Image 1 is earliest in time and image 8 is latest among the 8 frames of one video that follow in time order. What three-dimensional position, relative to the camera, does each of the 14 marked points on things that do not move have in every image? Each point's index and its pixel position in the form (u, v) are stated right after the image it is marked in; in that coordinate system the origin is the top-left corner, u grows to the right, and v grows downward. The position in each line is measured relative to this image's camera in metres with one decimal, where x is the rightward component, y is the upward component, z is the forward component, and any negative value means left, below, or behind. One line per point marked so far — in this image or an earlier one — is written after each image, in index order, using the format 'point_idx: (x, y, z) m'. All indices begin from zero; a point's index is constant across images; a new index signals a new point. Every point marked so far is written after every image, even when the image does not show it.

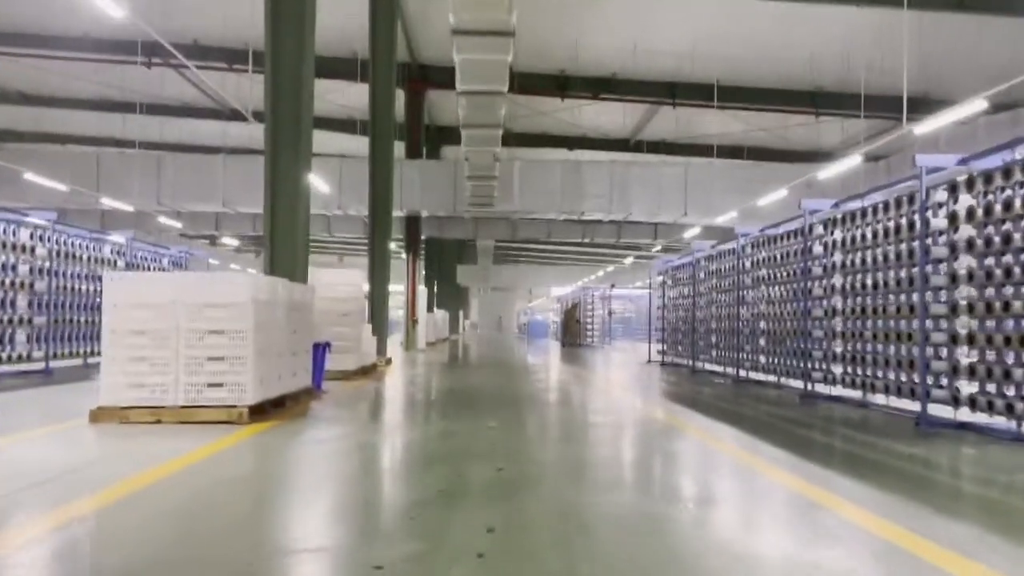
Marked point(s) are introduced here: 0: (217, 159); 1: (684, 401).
0: (-7.0, +3.0, +17.9) m
1: (+2.8, -1.8, +12.2) m
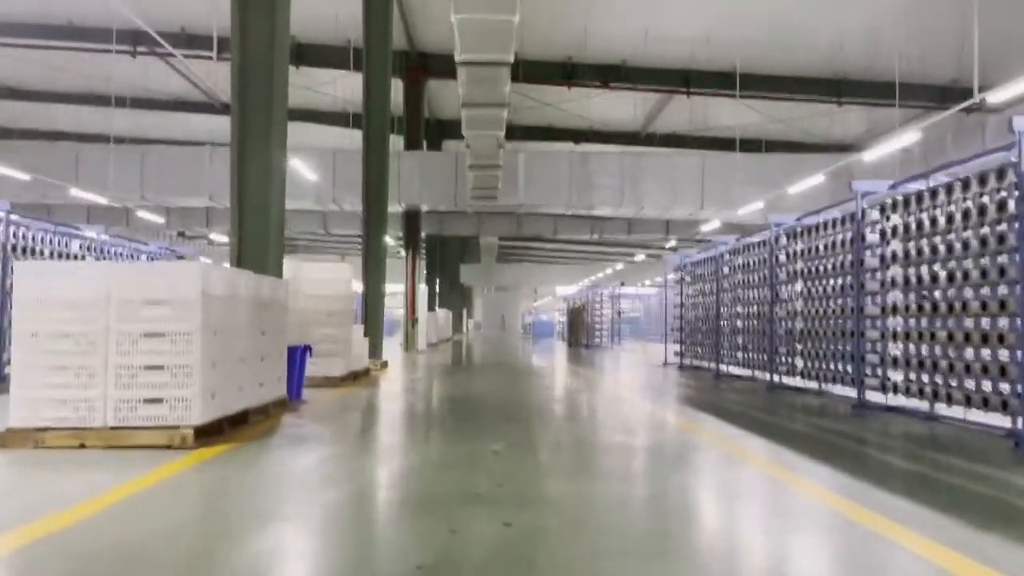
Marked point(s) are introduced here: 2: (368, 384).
0: (-6.8, +3.0, +16.9) m
1: (+2.9, -1.8, +11.1) m
2: (-2.0, -1.3, +10.1) m
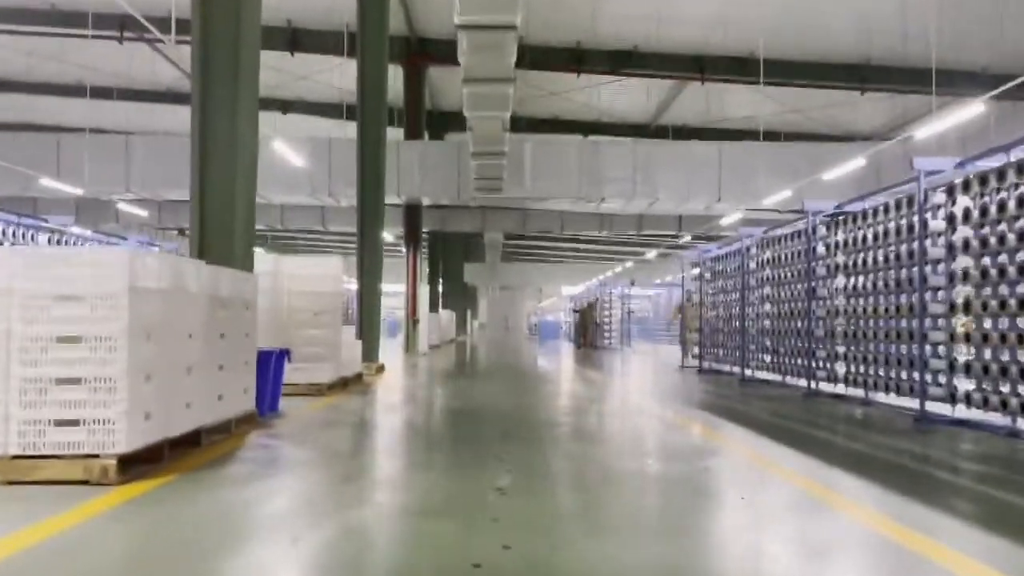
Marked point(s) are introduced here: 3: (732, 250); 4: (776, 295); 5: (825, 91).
0: (-6.7, +3.1, +15.9) m
1: (+3.0, -1.7, +10.1) m
2: (-1.9, -1.3, +9.1) m
3: (+3.6, +0.6, +13.2) m
4: (+4.0, -0.1, +11.7) m
5: (+7.7, +4.8, +18.7) m
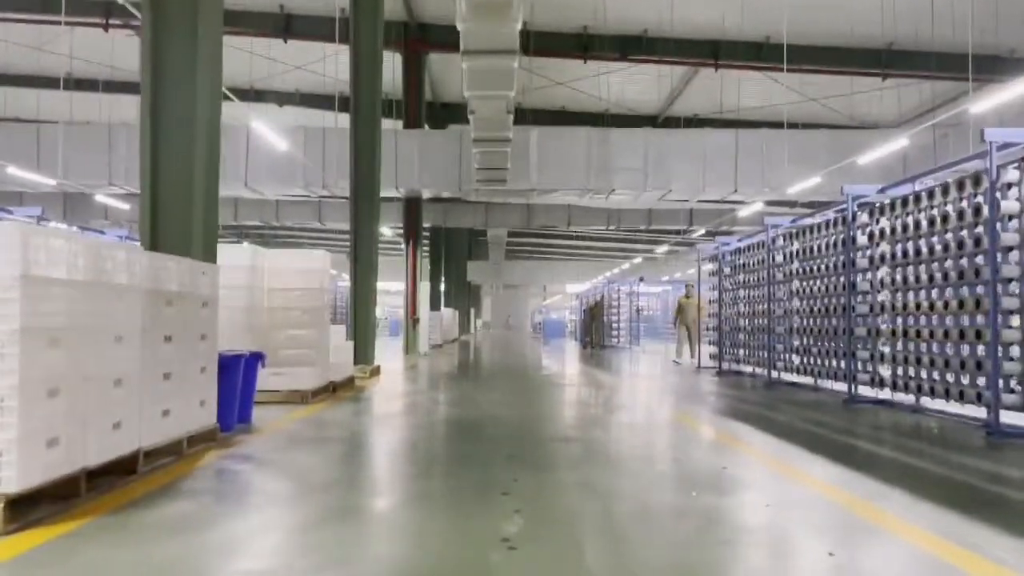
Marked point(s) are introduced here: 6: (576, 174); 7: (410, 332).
0: (-6.6, +3.1, +15.1) m
1: (+3.1, -1.7, +9.2) m
2: (-1.8, -1.2, +8.3) m
3: (+3.7, +0.7, +12.3) m
4: (+4.0, -0.1, +10.8) m
5: (+7.8, +4.9, +17.8) m
6: (+1.3, +2.3, +15.3) m
7: (-2.6, -1.1, +19.7) m
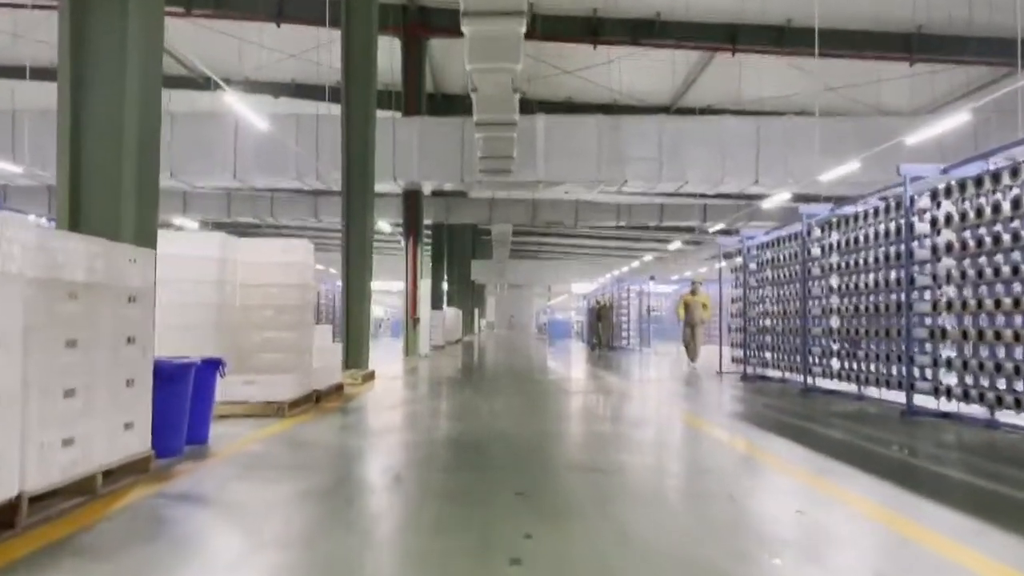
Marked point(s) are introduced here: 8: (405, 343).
0: (-6.5, +3.1, +14.2) m
1: (+3.1, -1.6, +8.3) m
2: (-1.7, -1.2, +7.3) m
3: (+3.8, +0.7, +11.3) m
4: (+4.1, 0.0, +9.8) m
5: (+8.0, +4.9, +16.8) m
6: (+1.4, +2.3, +14.3) m
7: (-2.5, -1.1, +18.8) m
8: (-2.6, -1.3, +18.8) m
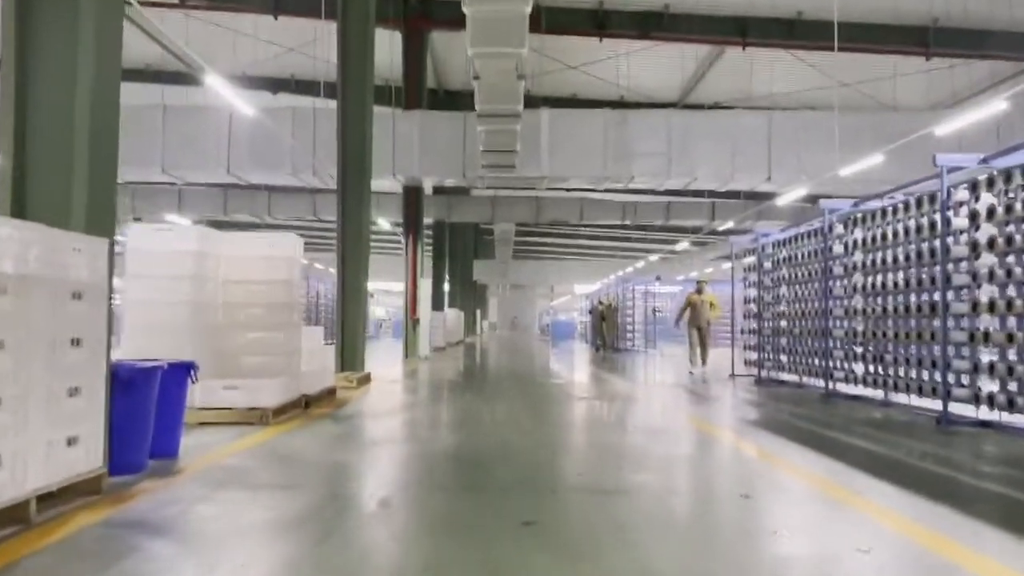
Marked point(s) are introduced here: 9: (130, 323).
0: (-6.5, +3.2, +13.7) m
1: (+3.2, -1.6, +7.8) m
2: (-1.7, -1.2, +6.8) m
3: (+3.9, +0.7, +10.8) m
4: (+4.2, 0.0, +9.3) m
5: (+8.0, +4.9, +16.3) m
6: (+1.5, +2.3, +13.8) m
7: (-2.4, -1.1, +18.3) m
8: (-2.6, -1.3, +18.3) m
9: (-2.8, -0.3, +5.6) m
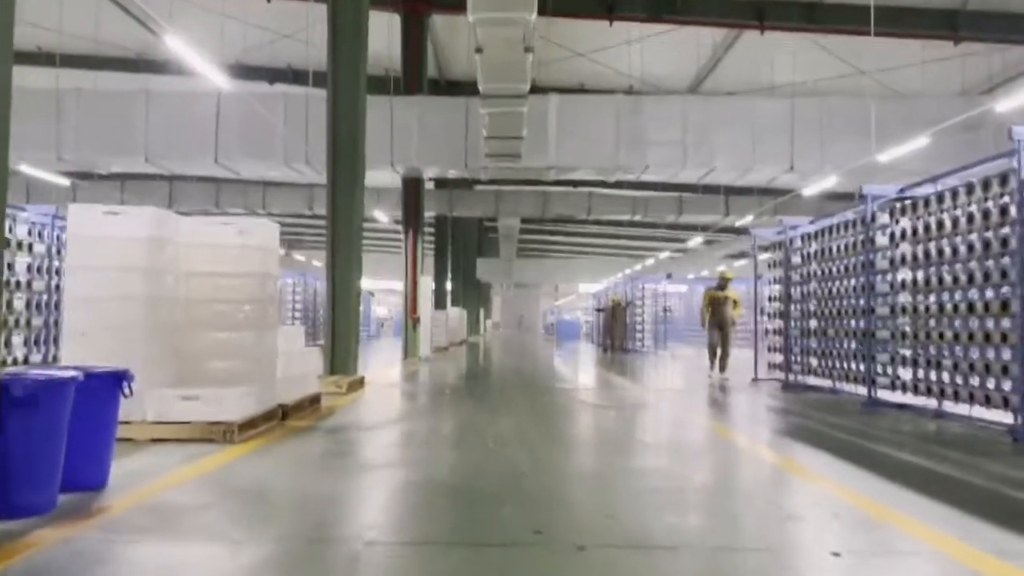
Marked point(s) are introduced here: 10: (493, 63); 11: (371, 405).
0: (-6.4, +3.2, +12.9) m
1: (+3.2, -1.6, +6.9) m
2: (-1.6, -1.1, +6.0) m
3: (+3.9, +0.8, +10.0) m
4: (+4.2, 0.0, +8.4) m
5: (+8.1, +5.0, +15.4) m
6: (+1.5, +2.4, +13.0) m
7: (-2.3, -1.0, +17.5) m
8: (-2.5, -1.3, +17.5) m
9: (-2.8, -0.2, +4.8) m
10: (-0.2, +2.4, +8.4) m
11: (-1.5, -1.3, +8.2) m
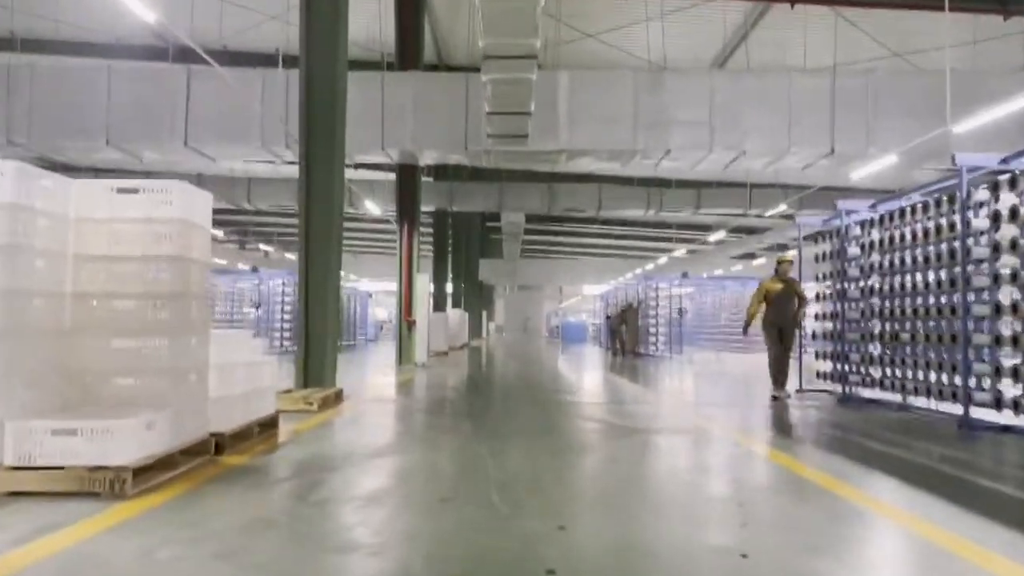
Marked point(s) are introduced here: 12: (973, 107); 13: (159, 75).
0: (-6.3, +3.2, +11.6) m
1: (+3.3, -1.5, +5.5) m
2: (-1.6, -1.1, +4.6) m
3: (+4.0, +0.8, +8.6) m
4: (+4.3, +0.1, +7.0) m
5: (+8.2, +5.0, +14.0) m
6: (+1.6, +2.4, +11.6) m
7: (-2.2, -1.0, +16.0) m
8: (-2.4, -1.3, +16.1) m
9: (-2.7, -0.2, +3.4) m
10: (-0.1, +2.5, +7.0) m
11: (-1.4, -1.2, +6.8) m
12: (+6.8, +2.7, +11.3) m
13: (-5.3, +3.3, +11.6) m
